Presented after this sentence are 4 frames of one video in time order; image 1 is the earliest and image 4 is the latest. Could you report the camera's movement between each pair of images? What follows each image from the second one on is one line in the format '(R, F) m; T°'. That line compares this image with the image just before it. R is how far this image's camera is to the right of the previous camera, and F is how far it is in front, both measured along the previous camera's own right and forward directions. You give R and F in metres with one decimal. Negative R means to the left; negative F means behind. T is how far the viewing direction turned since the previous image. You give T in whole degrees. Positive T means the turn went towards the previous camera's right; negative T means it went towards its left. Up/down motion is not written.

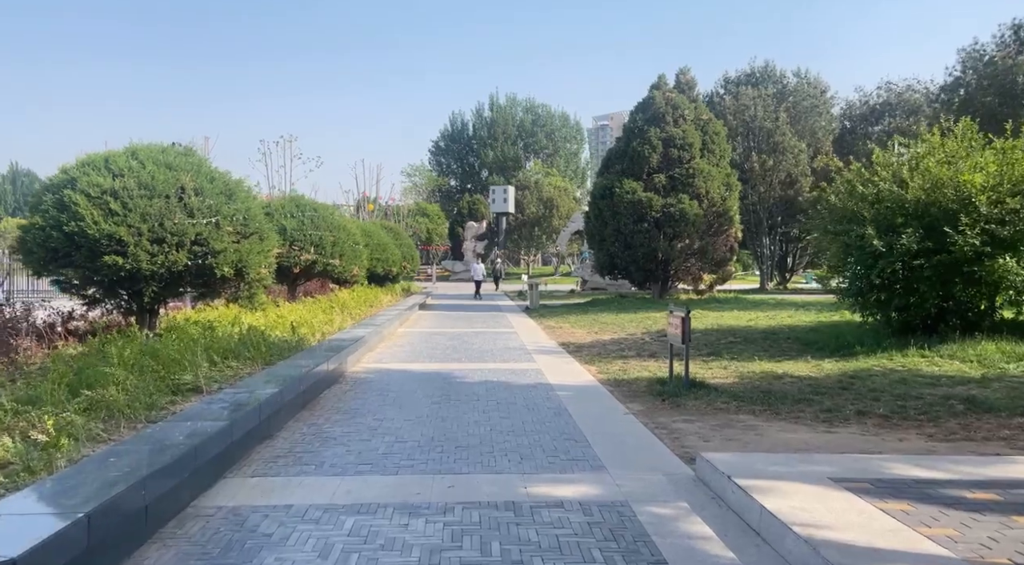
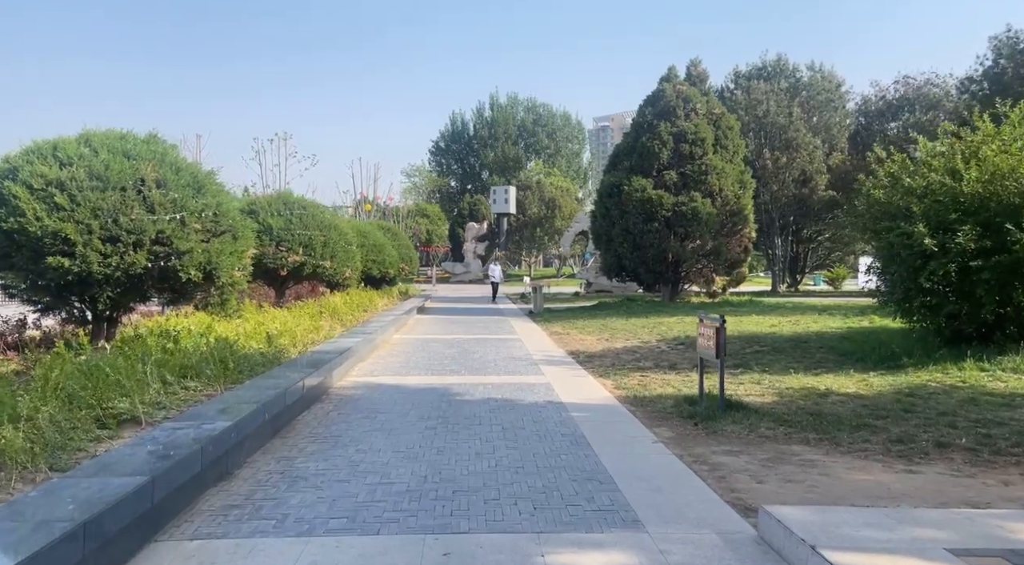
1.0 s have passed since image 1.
(-0.1, +1.3) m; 0°
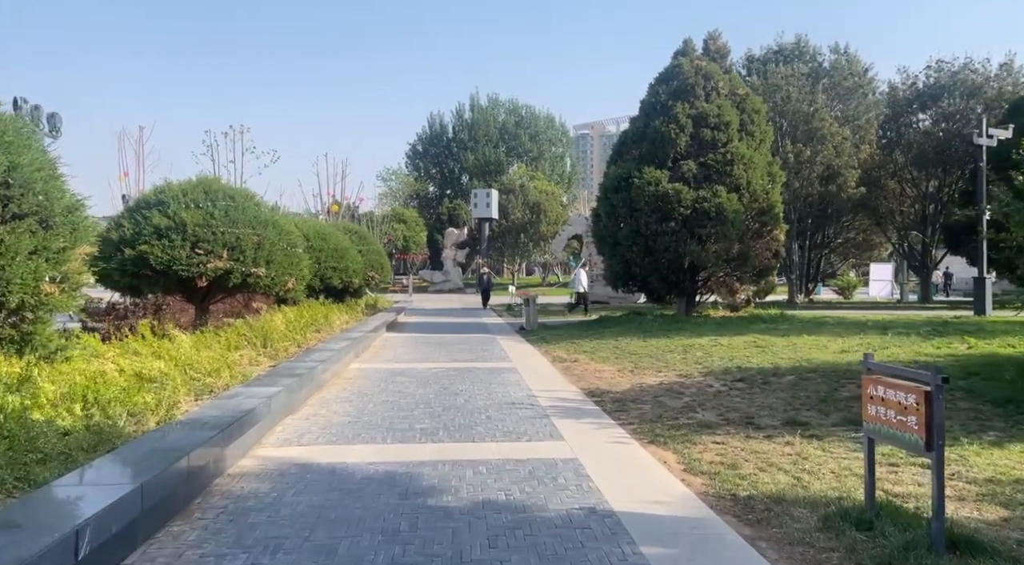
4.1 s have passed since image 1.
(-0.2, +4.2) m; +2°
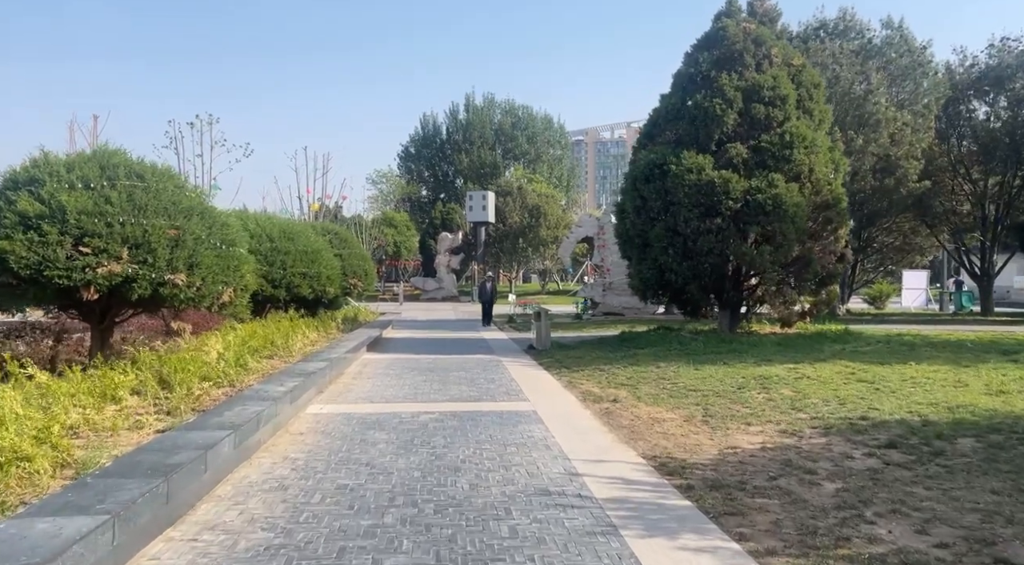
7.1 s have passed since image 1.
(-0.3, +3.9) m; 0°
